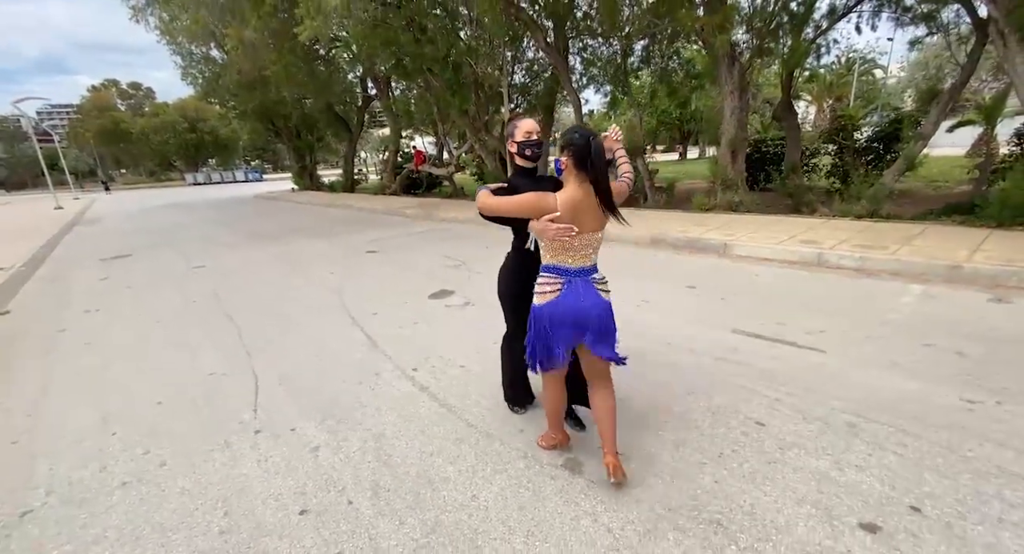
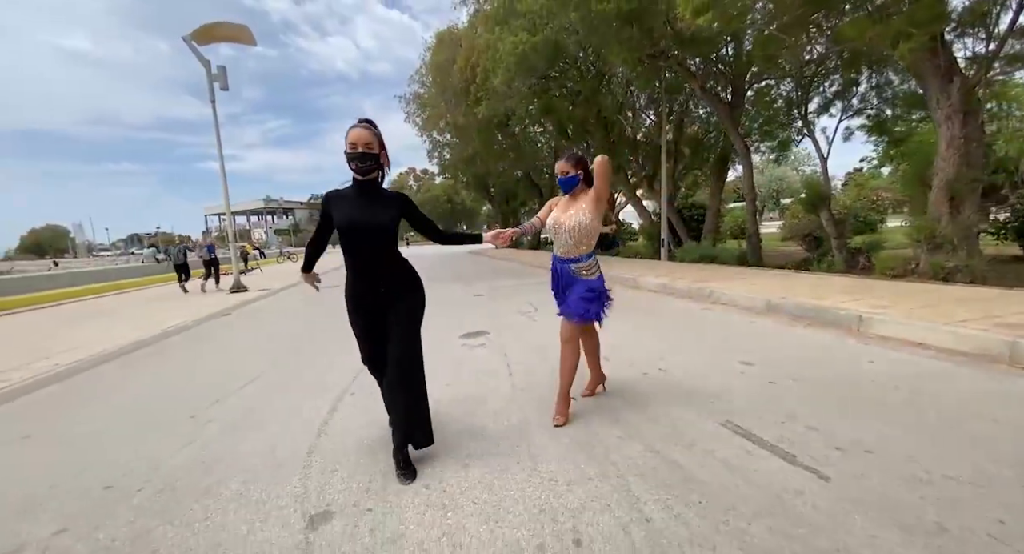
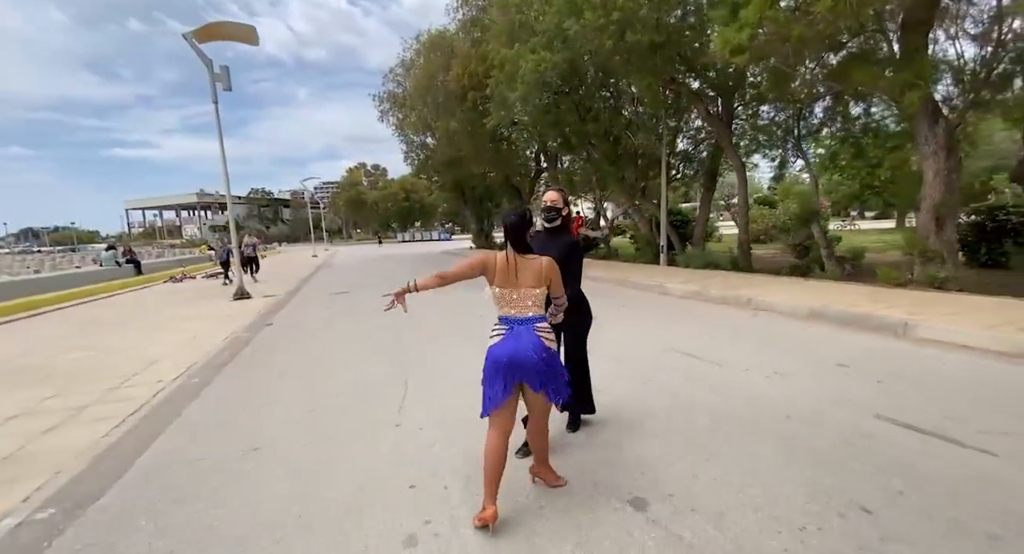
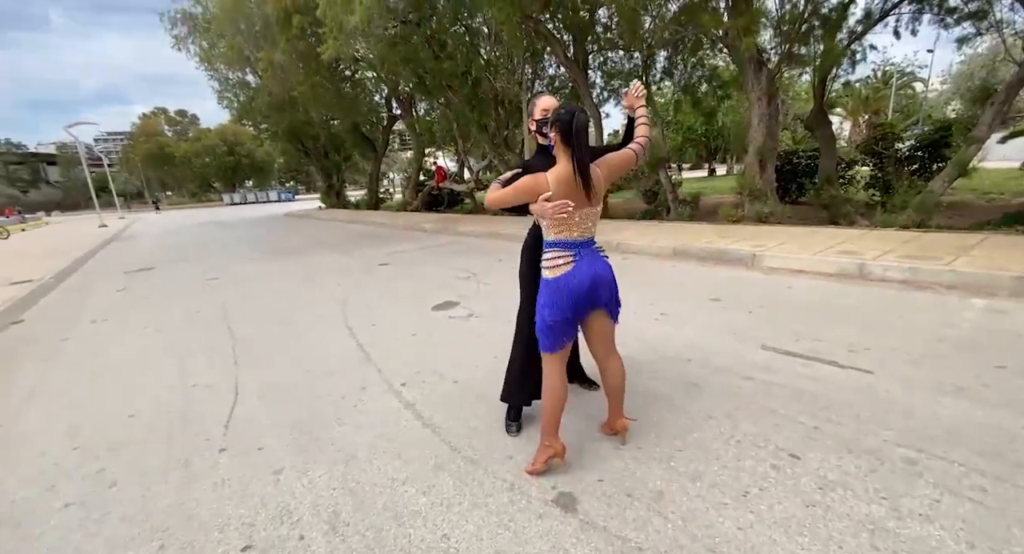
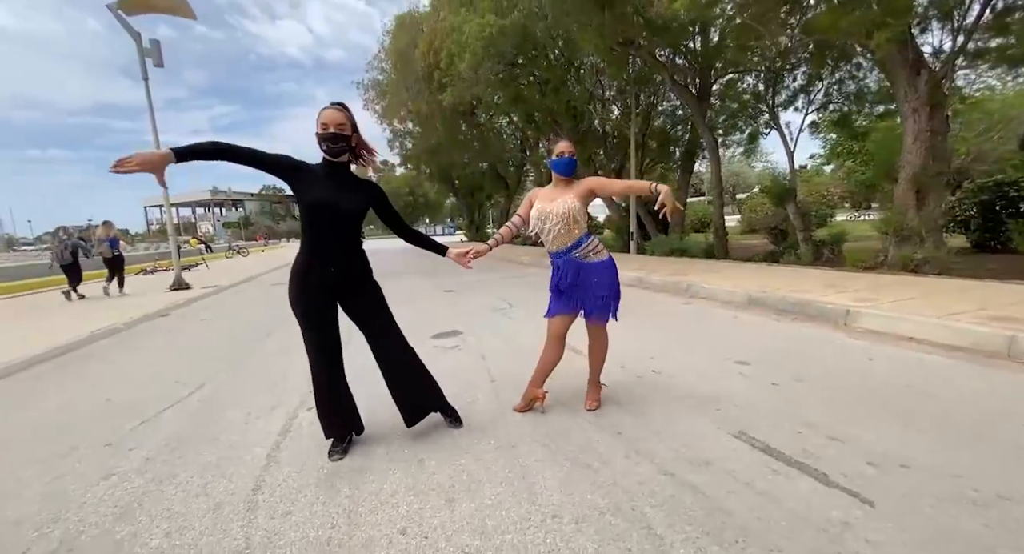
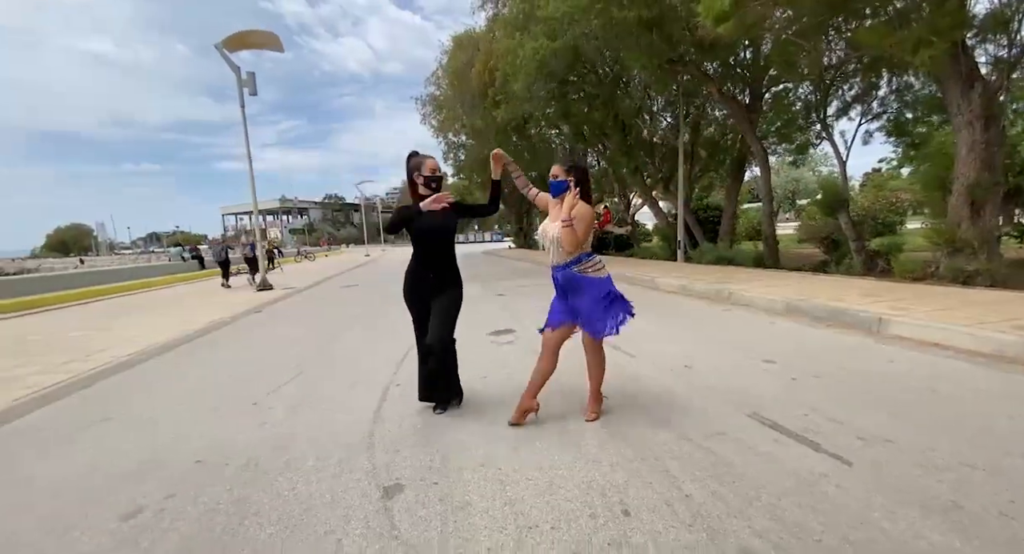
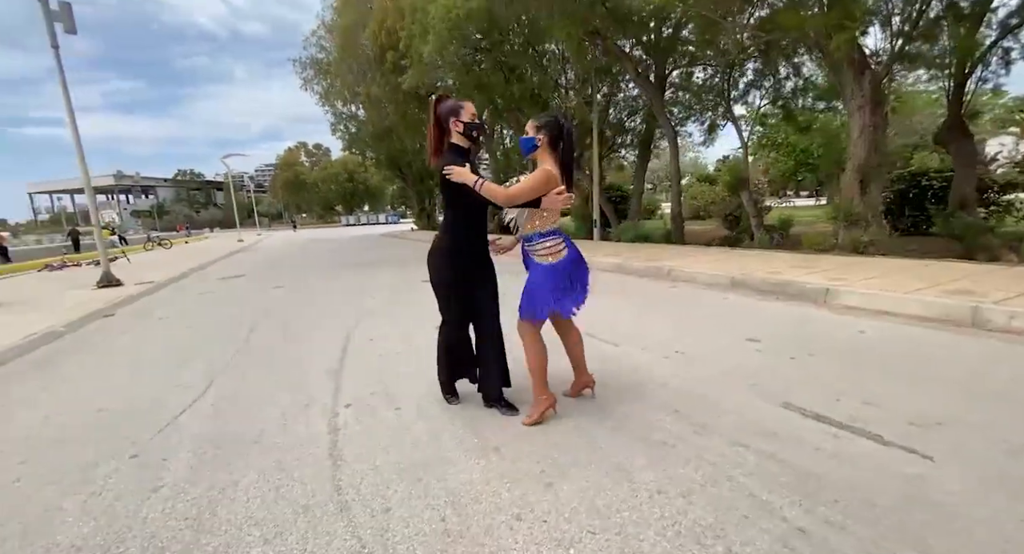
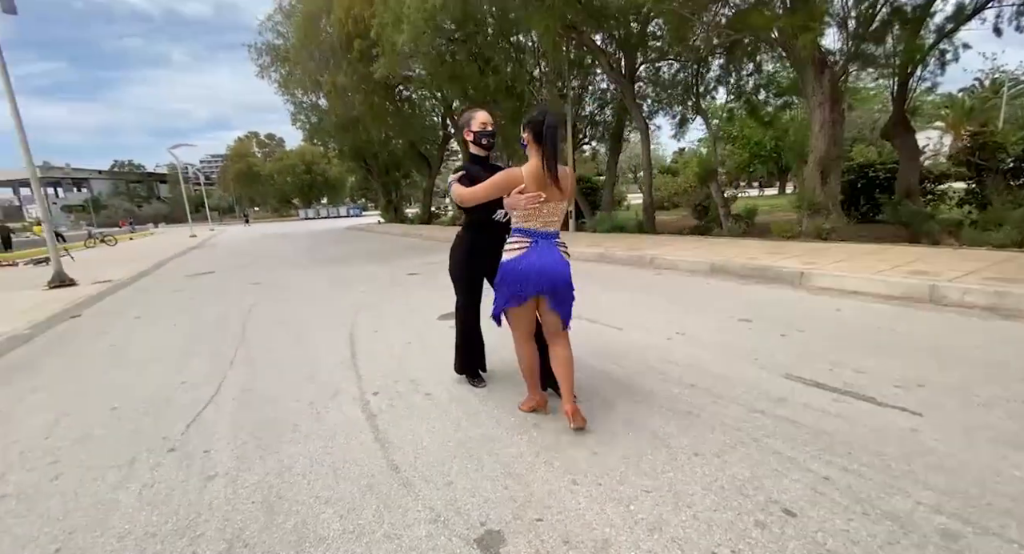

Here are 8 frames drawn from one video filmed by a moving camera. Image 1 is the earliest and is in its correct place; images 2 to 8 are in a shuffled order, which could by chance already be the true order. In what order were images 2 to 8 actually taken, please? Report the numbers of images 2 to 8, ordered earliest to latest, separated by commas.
4, 8, 7, 5, 2, 6, 3
